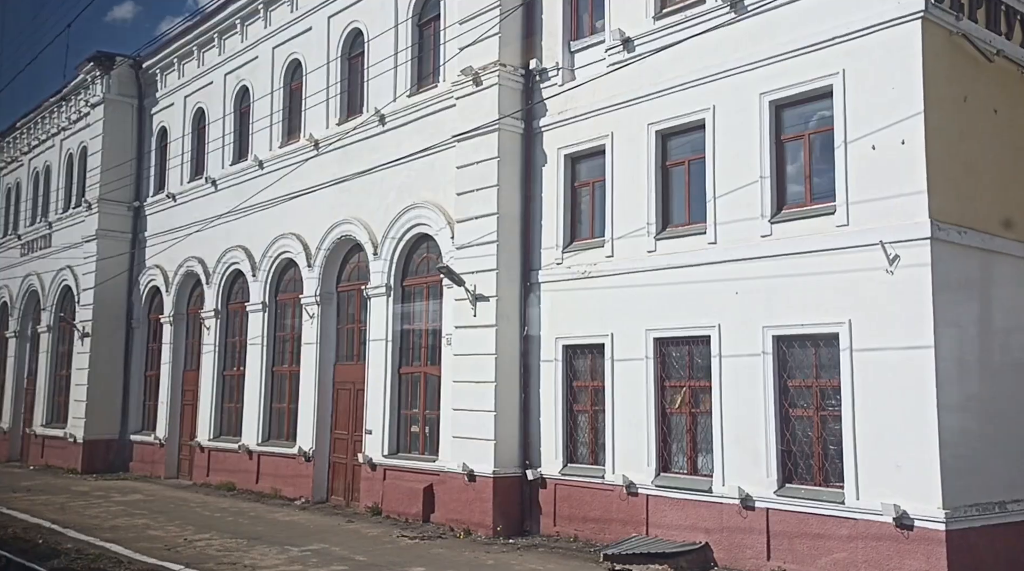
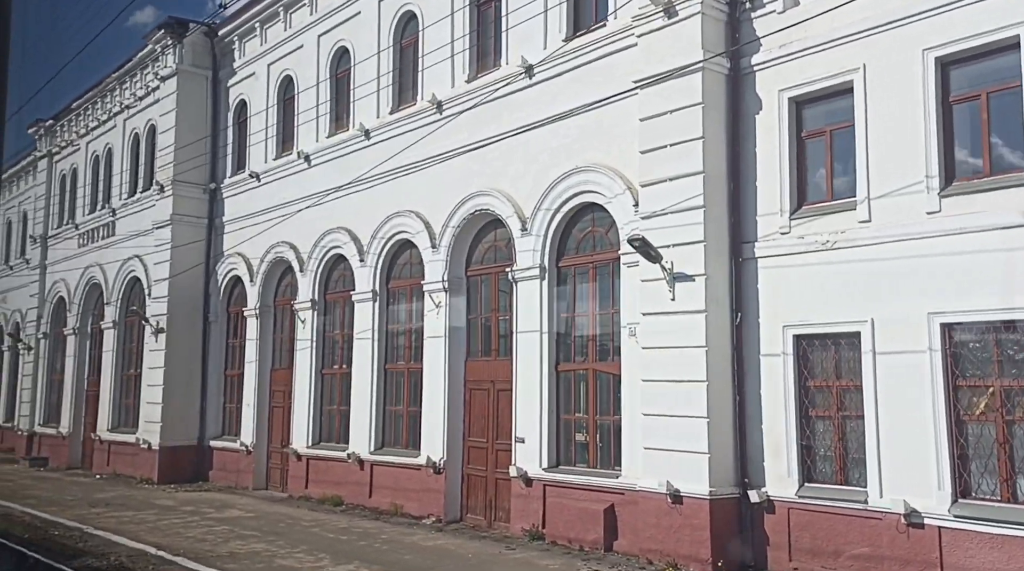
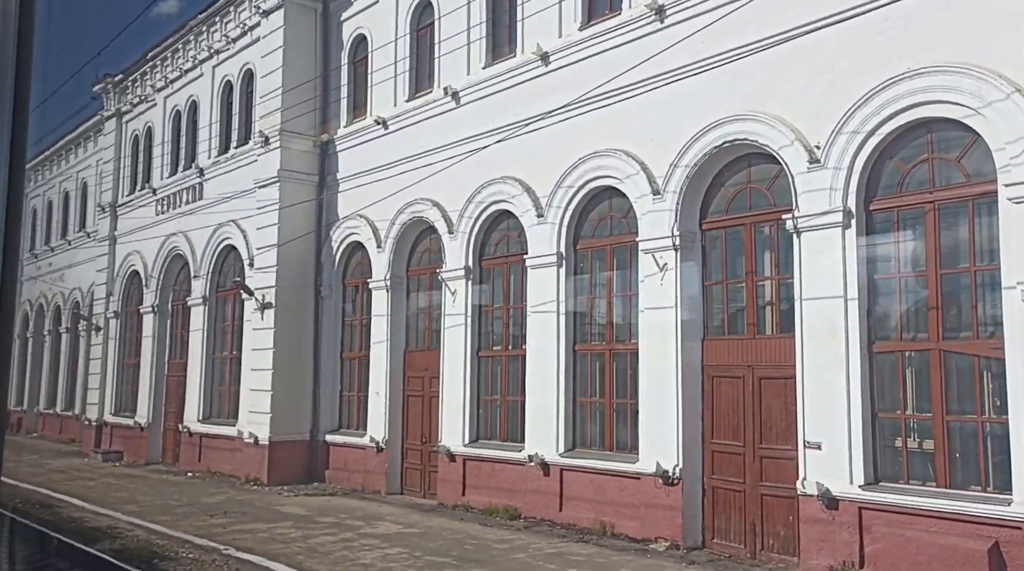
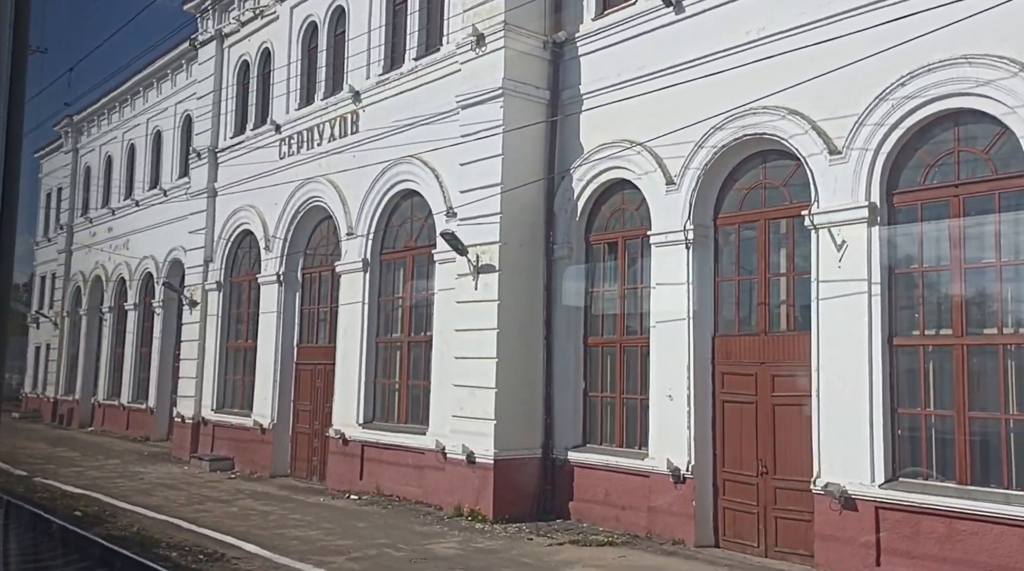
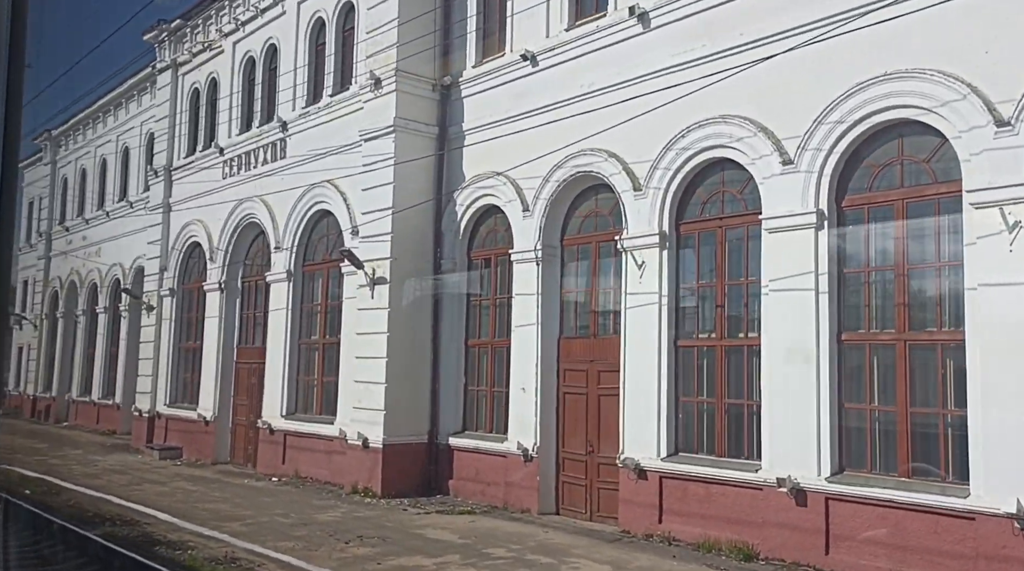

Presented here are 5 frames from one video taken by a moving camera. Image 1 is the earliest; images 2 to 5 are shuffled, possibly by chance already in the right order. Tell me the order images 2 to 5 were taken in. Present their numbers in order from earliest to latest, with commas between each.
2, 3, 5, 4
